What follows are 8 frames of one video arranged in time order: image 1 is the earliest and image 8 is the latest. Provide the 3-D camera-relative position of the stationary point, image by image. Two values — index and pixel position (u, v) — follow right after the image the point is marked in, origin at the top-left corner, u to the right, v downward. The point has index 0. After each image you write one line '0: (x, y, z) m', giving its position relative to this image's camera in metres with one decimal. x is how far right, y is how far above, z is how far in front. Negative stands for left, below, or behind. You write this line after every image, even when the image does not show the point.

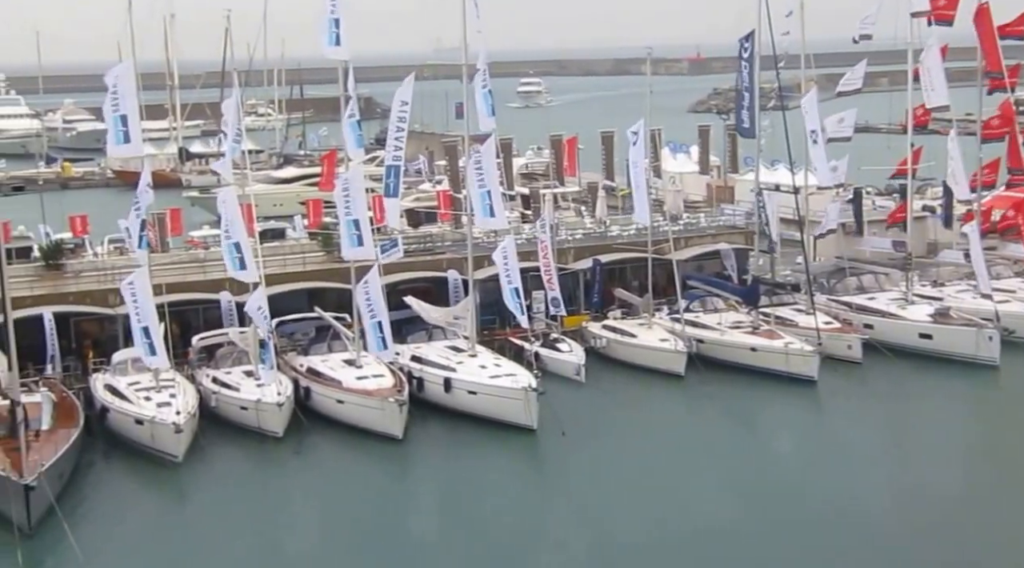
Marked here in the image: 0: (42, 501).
0: (-7.9, -3.6, +19.5) m
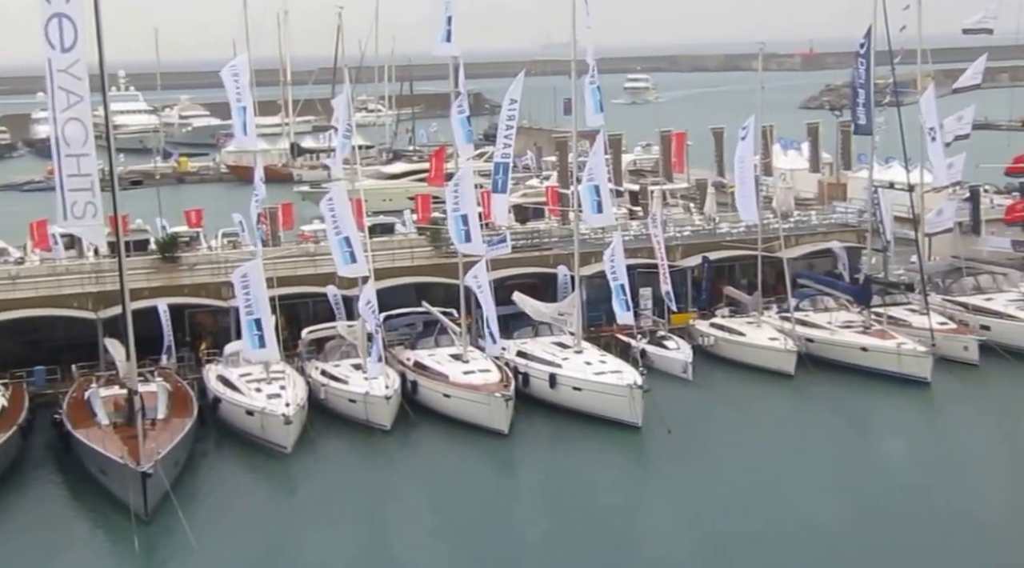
0: (-6.1, -3.5, +20.0) m
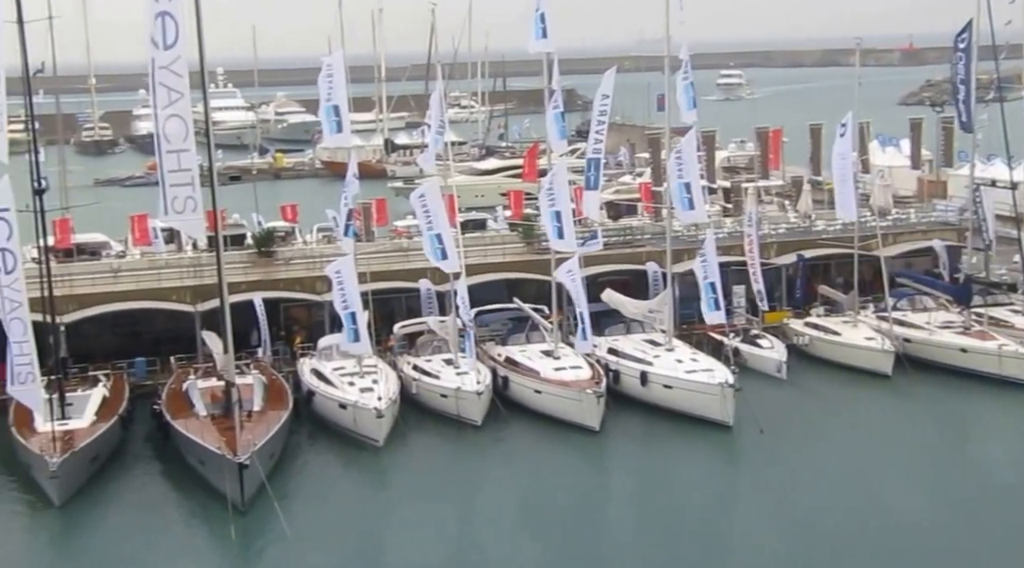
0: (-4.5, -3.4, +20.3) m
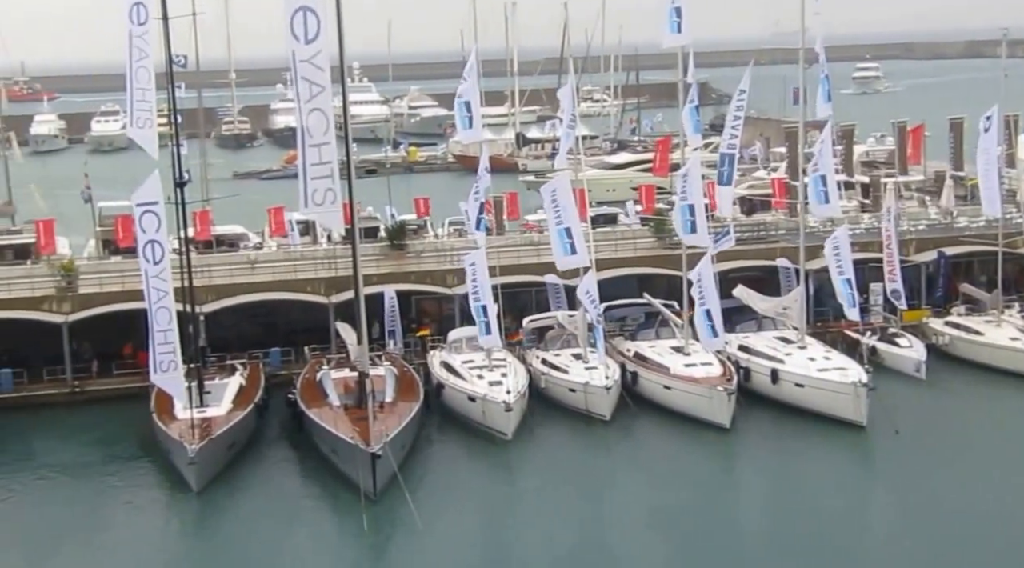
0: (-2.2, -3.3, +20.5) m
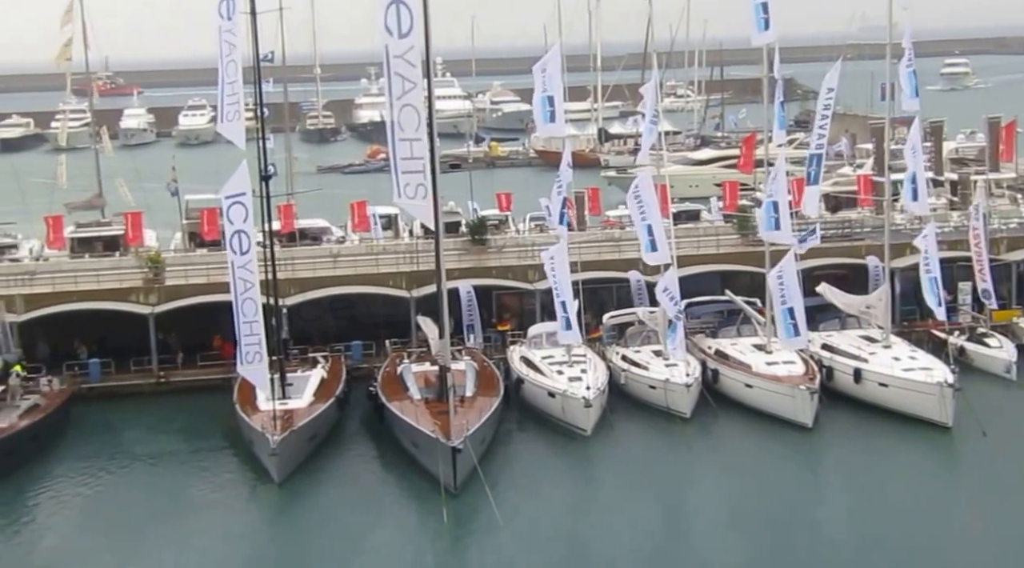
0: (-0.8, -3.2, +20.6) m
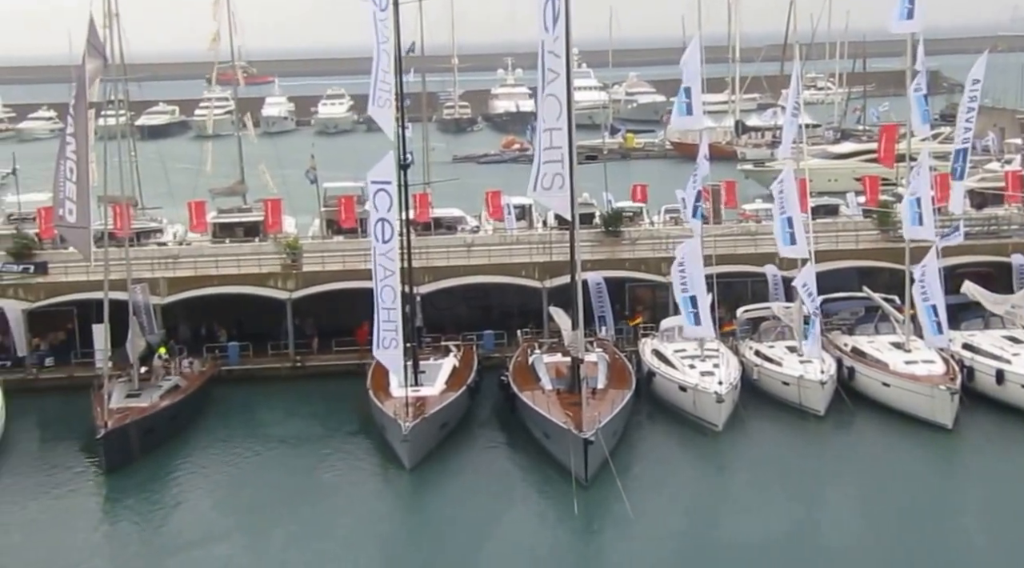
0: (+1.5, -3.0, +20.5) m
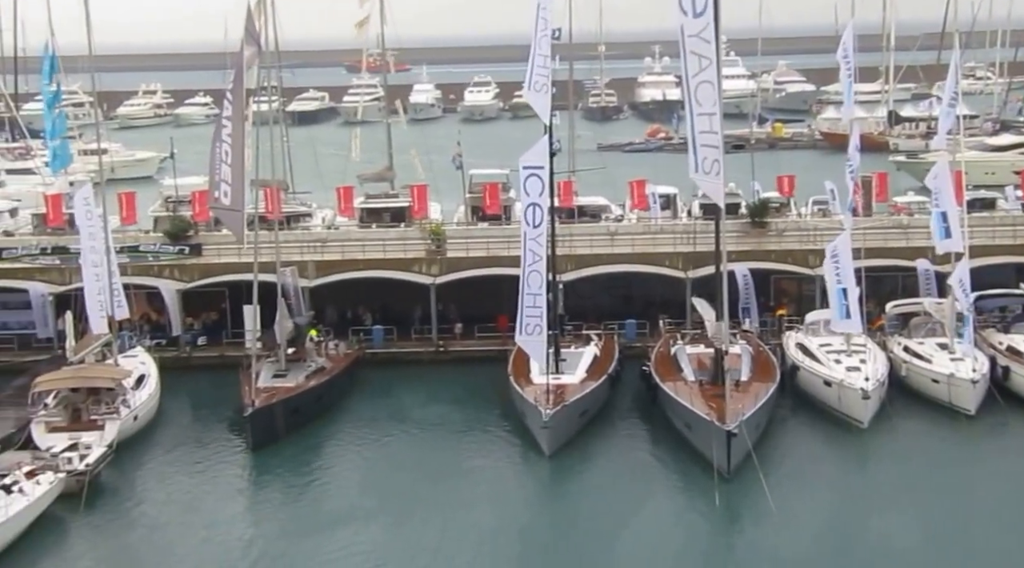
0: (+4.0, -2.9, +20.3) m
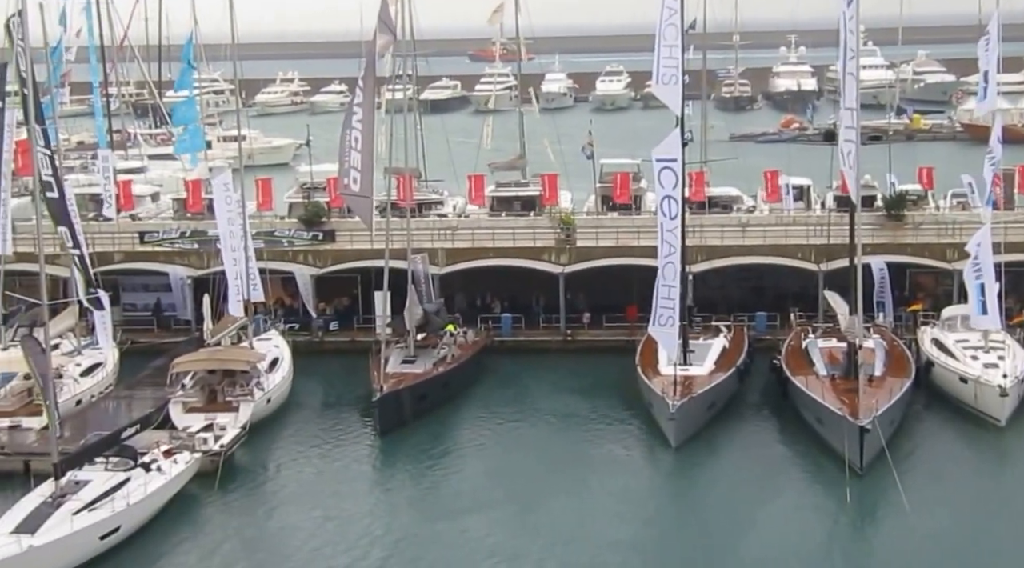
0: (+6.3, -2.7, +20.0) m
